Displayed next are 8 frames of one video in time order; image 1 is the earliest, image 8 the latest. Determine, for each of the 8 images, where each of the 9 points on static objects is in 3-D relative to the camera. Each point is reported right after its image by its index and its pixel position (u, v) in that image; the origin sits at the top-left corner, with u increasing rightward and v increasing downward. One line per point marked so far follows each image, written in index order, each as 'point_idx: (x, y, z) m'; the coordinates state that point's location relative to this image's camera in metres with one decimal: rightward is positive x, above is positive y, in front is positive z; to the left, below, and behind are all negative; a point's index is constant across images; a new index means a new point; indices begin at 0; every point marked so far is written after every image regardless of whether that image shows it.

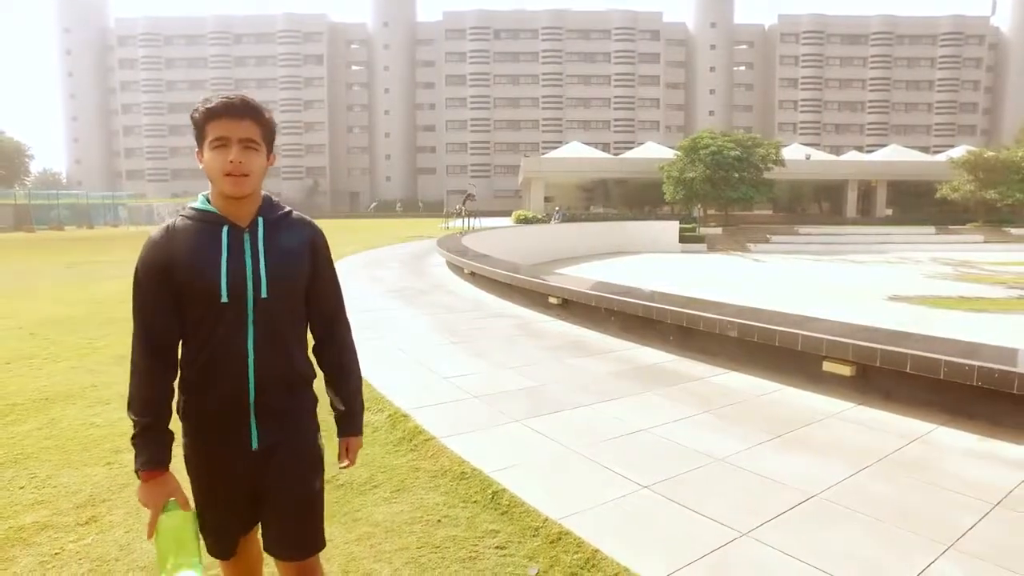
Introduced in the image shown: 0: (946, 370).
0: (+2.7, -0.5, +3.9) m
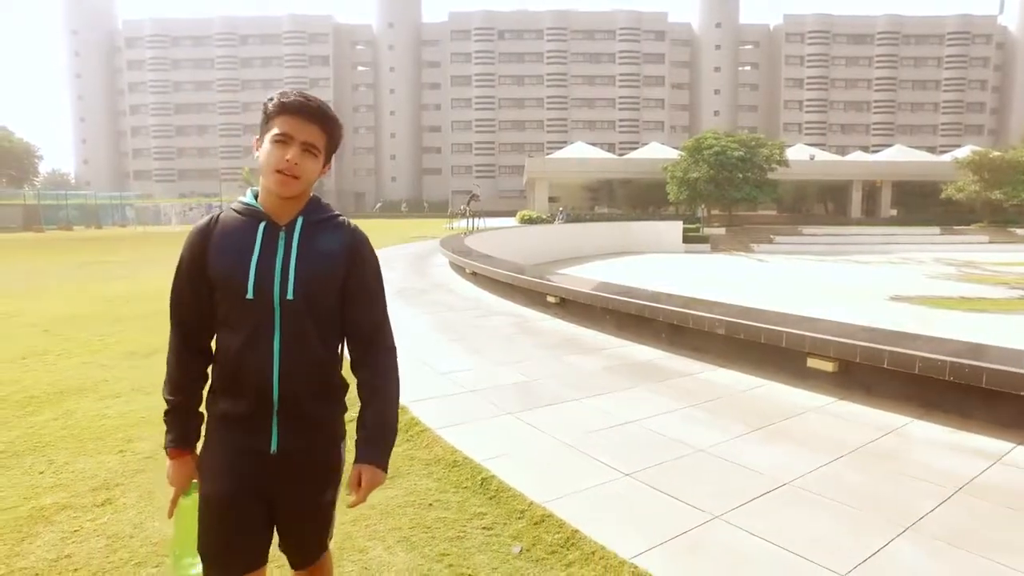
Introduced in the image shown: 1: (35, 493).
0: (+2.7, -0.5, +4.1) m
1: (-2.3, -1.0, +2.9) m
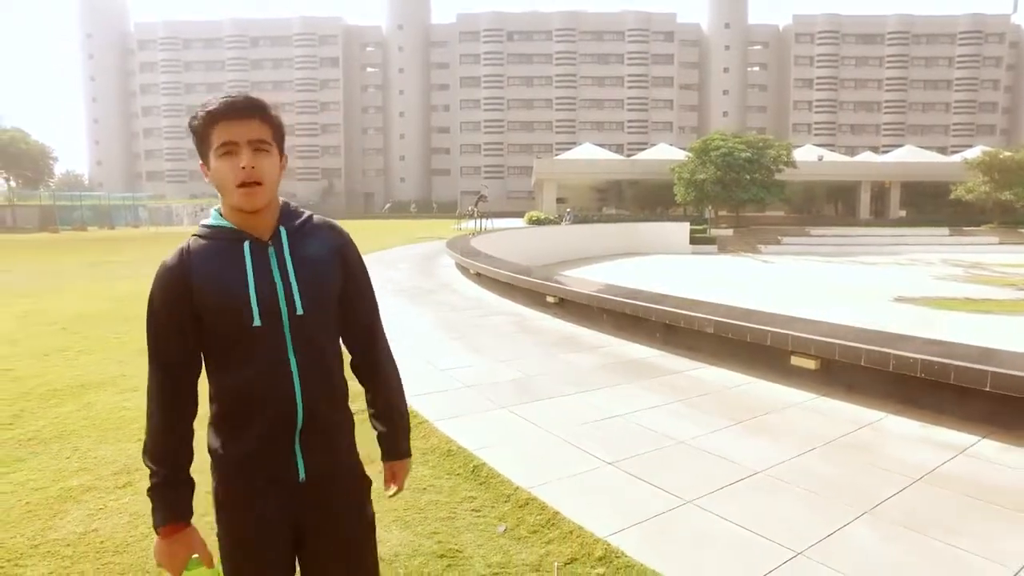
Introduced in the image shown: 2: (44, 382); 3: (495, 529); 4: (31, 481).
0: (+2.7, -0.5, +4.3) m
1: (-2.4, -1.0, +3.2) m
2: (-3.8, -0.8, +4.9) m
3: (-0.1, -1.1, +2.7) m
4: (-2.4, -1.0, +3.1) m
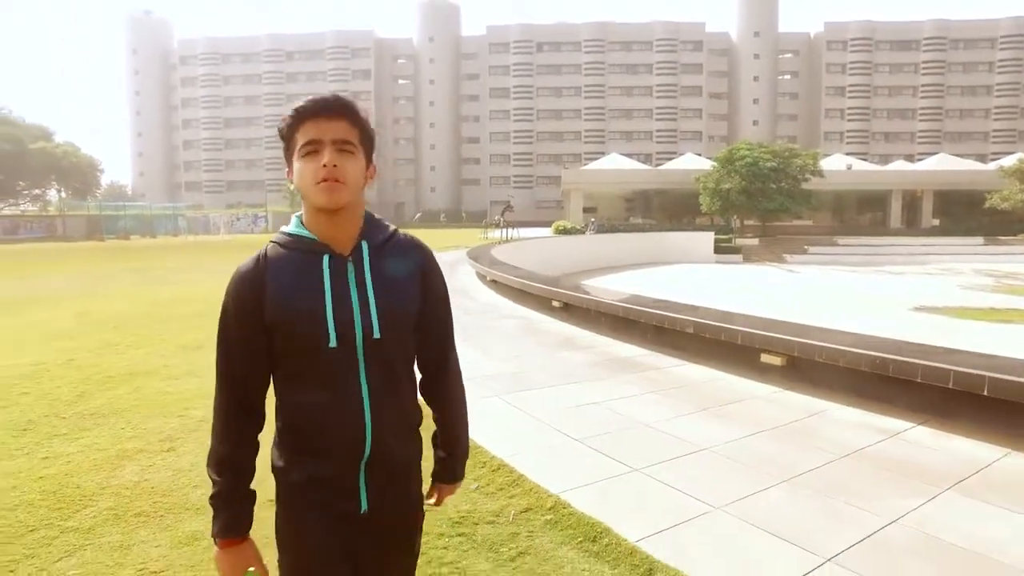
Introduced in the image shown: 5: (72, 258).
0: (+2.6, -0.5, +4.7) m
1: (-2.5, -1.0, +3.9) m
2: (-3.8, -0.8, +5.6) m
3: (-0.2, -1.1, +3.3) m
4: (-2.6, -1.0, +3.8) m
5: (-13.3, +0.9, +18.4) m
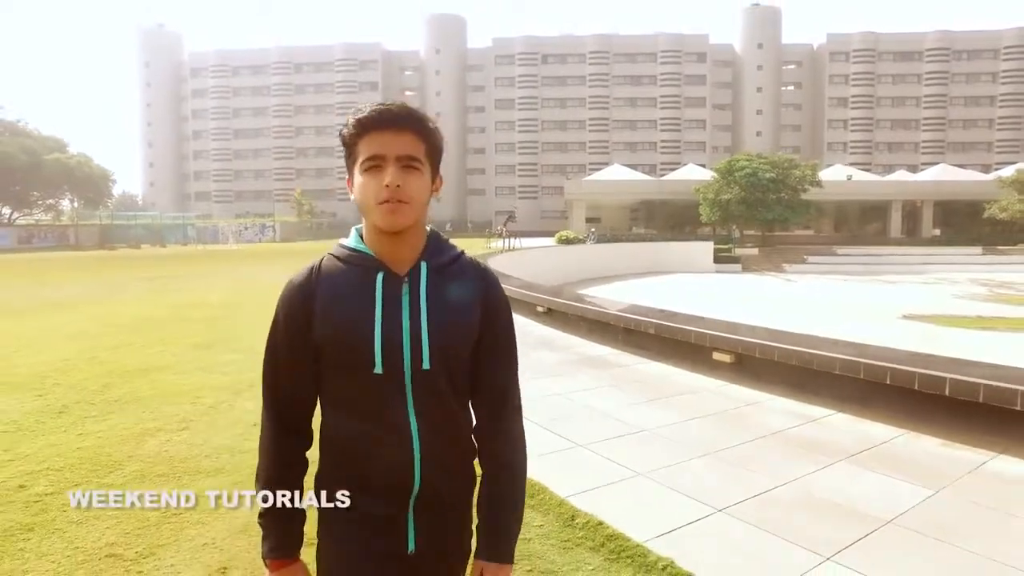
0: (+2.3, -0.6, +5.3) m
1: (-2.7, -1.0, +4.5) m
2: (-4.0, -0.8, +6.2) m
3: (-0.5, -1.1, +3.9) m
4: (-2.8, -1.0, +4.4) m
5: (-13.4, +0.7, +19.1) m
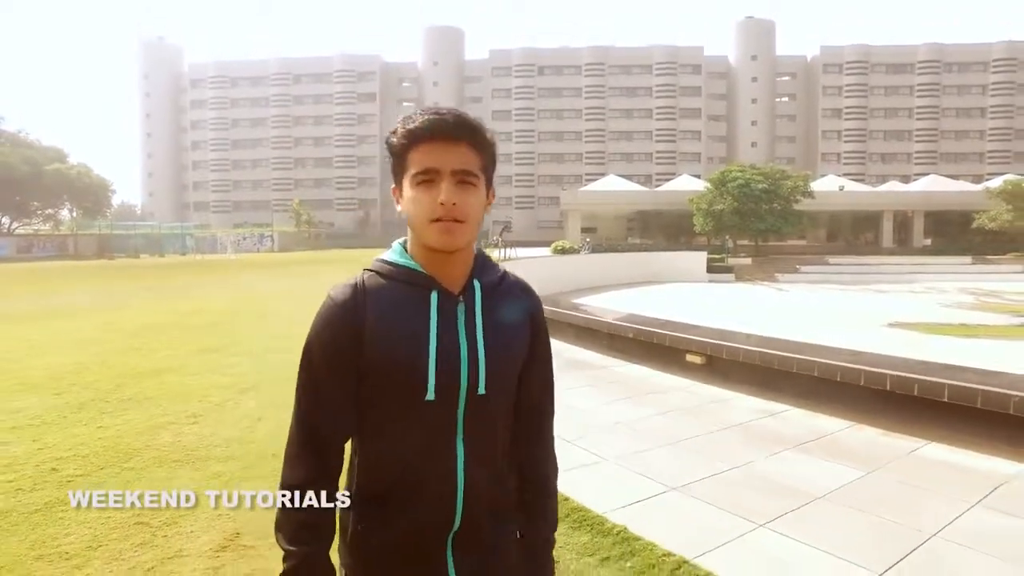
0: (+2.2, -0.6, +5.7) m
1: (-2.9, -1.0, +4.9) m
2: (-4.2, -0.9, +6.6) m
3: (-0.6, -1.1, +4.3) m
4: (-3.0, -1.0, +4.8) m
5: (-13.6, +0.4, +19.5) m
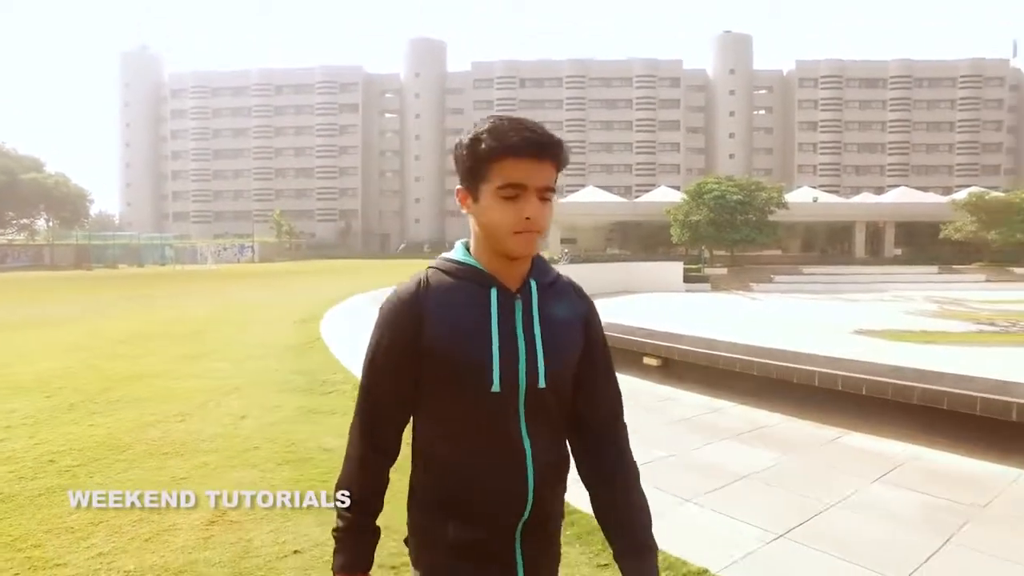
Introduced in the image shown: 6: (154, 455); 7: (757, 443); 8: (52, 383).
0: (+1.9, -0.7, +6.2) m
1: (-3.1, -1.1, +5.2) m
2: (-4.5, -1.0, +6.9) m
3: (-0.9, -1.2, +4.7) m
4: (-3.2, -1.1, +5.1) m
5: (-14.3, +0.1, +19.6) m
6: (-2.5, -1.1, +4.2) m
7: (+1.8, -1.1, +4.5) m
8: (-4.7, -1.0, +6.3) m
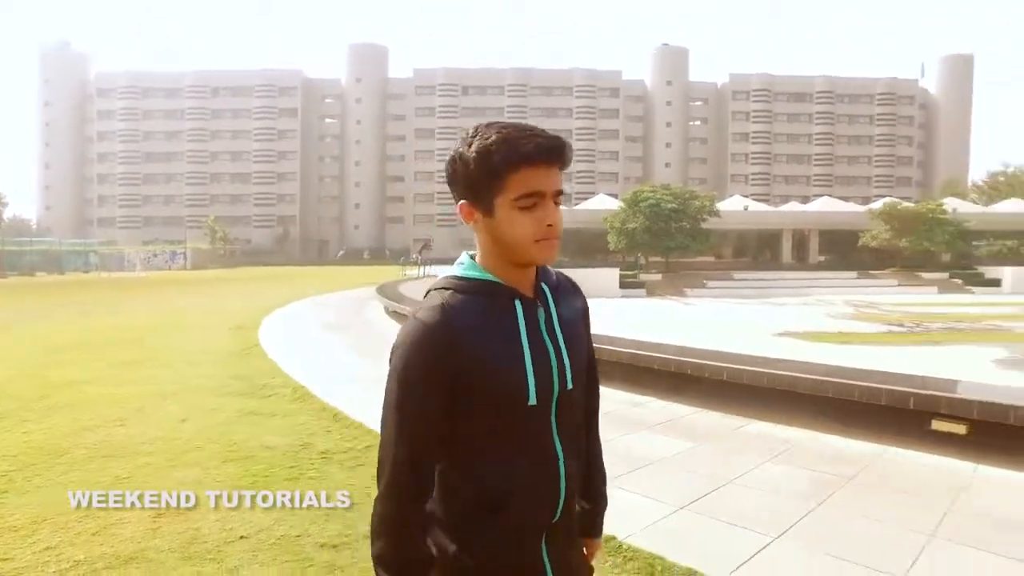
0: (+1.2, -0.7, +6.6) m
1: (-3.7, -1.1, +5.2) m
2: (-5.2, -1.1, +6.8) m
3: (-1.4, -1.2, +4.9) m
4: (-3.8, -1.1, +5.1) m
5: (-16.1, -0.2, +18.5) m
6: (-2.9, -1.2, +4.3) m
7: (+1.3, -1.2, +4.9) m
8: (-5.4, -1.1, +6.1) m
